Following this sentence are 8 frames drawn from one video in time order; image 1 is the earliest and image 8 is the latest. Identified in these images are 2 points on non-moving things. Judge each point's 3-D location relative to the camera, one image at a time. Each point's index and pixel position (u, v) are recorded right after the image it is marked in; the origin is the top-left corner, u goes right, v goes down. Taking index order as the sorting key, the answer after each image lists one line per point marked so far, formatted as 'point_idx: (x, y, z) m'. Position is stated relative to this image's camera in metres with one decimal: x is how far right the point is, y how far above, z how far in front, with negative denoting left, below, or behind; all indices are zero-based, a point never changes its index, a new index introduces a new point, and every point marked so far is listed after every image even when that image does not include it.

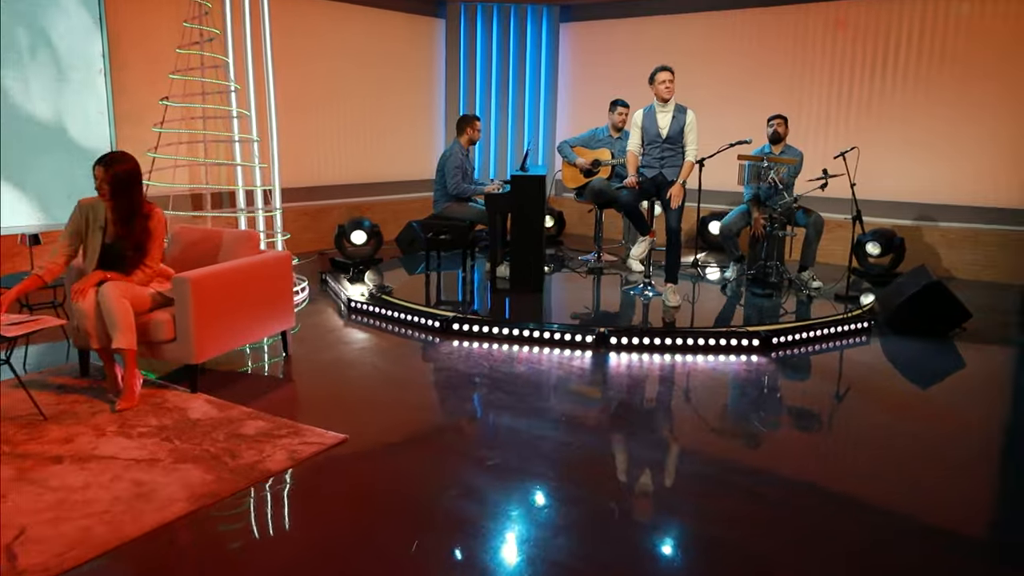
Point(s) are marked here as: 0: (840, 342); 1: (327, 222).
0: (+2.0, -0.3, +4.6) m
1: (-1.8, +0.6, +7.3) m
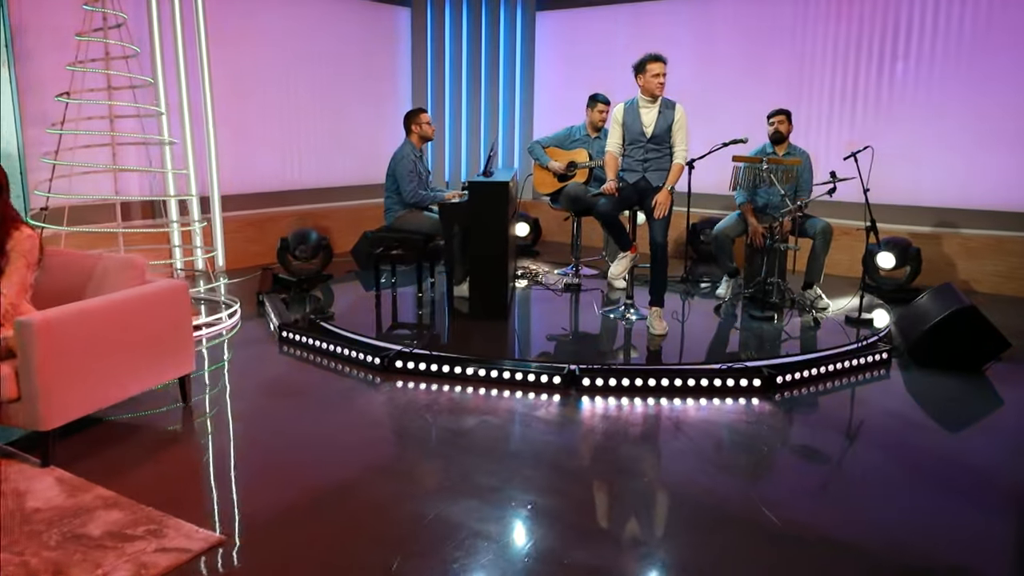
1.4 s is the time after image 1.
0: (+1.8, -0.5, +3.9) m
1: (-2.1, +0.5, +6.6) m
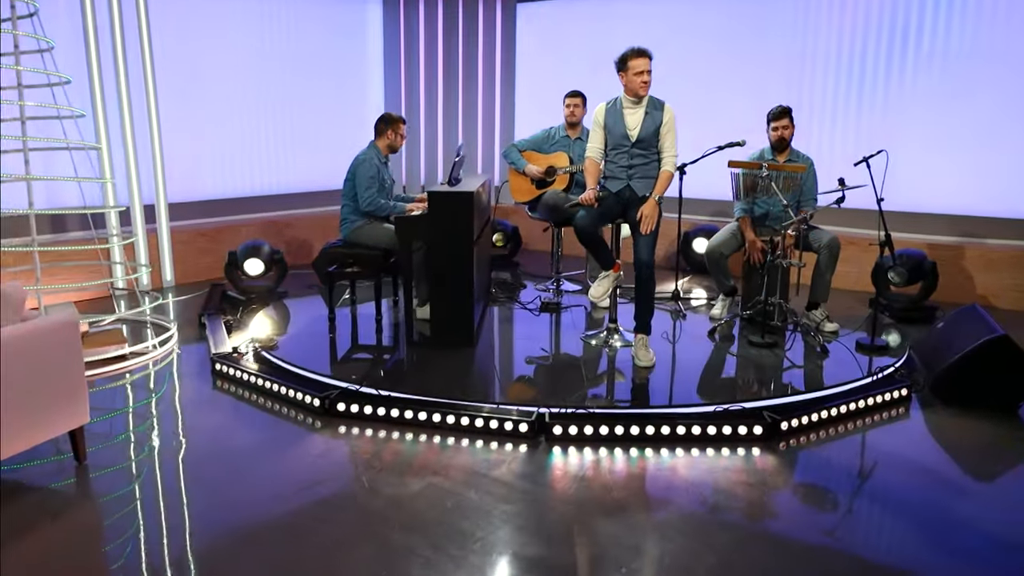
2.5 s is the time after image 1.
0: (+1.6, -0.6, +3.4) m
1: (-2.3, +0.4, +6.0) m
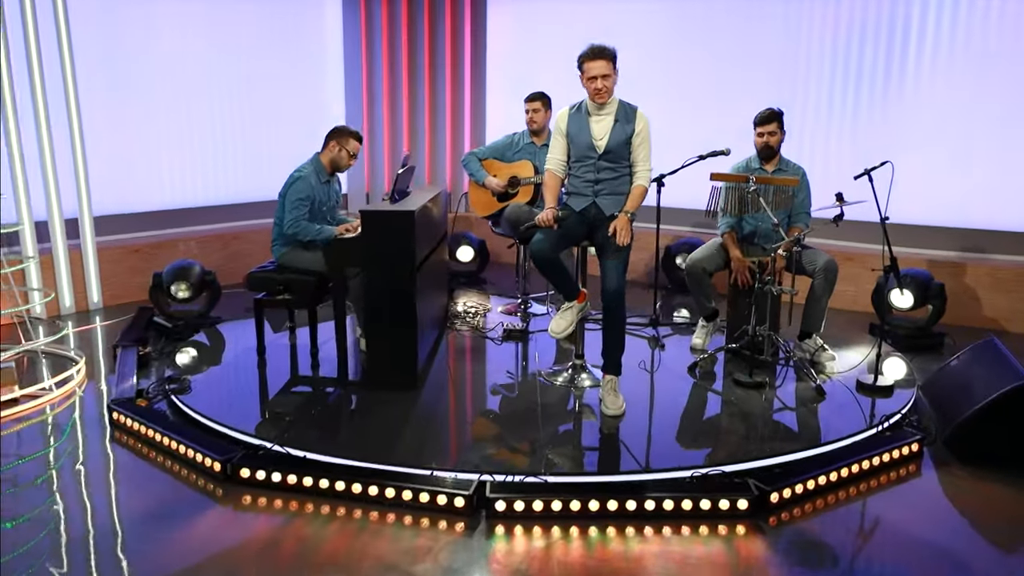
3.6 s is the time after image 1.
0: (+1.4, -0.7, +2.9) m
1: (-2.5, +0.2, +5.5) m
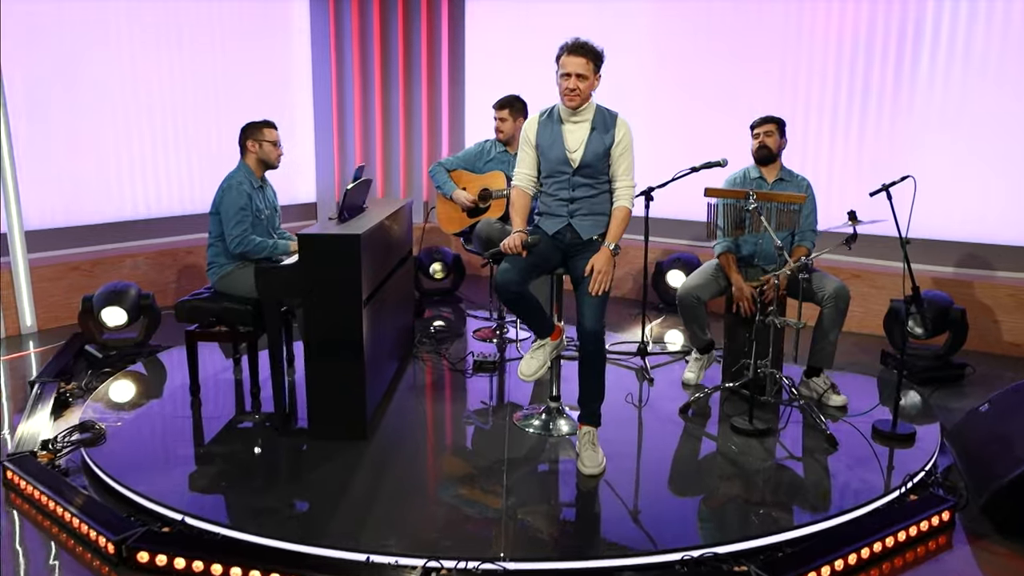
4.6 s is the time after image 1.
0: (+1.3, -0.9, +2.4) m
1: (-2.7, +0.1, +5.0) m
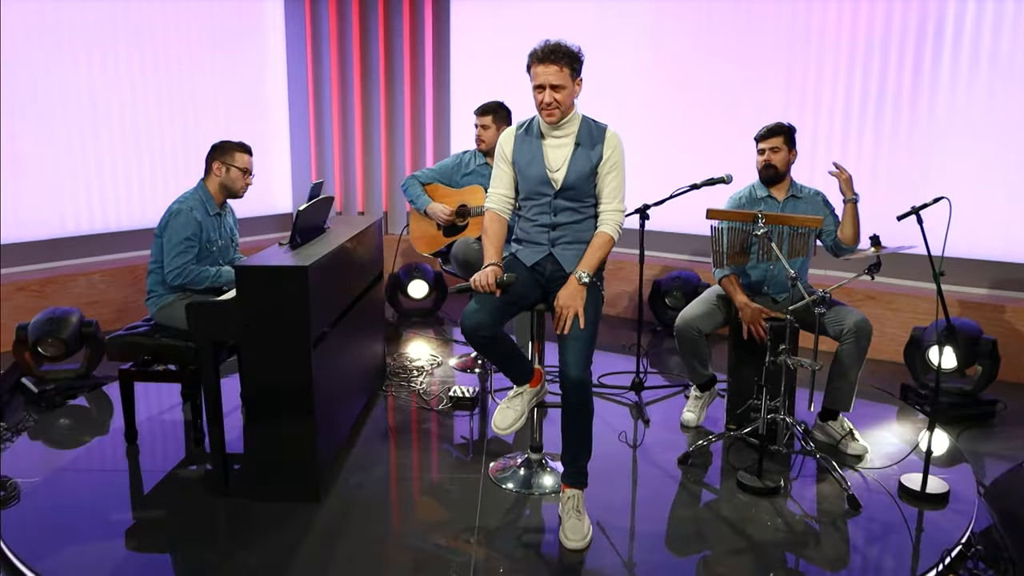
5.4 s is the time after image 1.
0: (+1.2, -1.0, +2.0) m
1: (-2.8, -0.1, +4.6) m
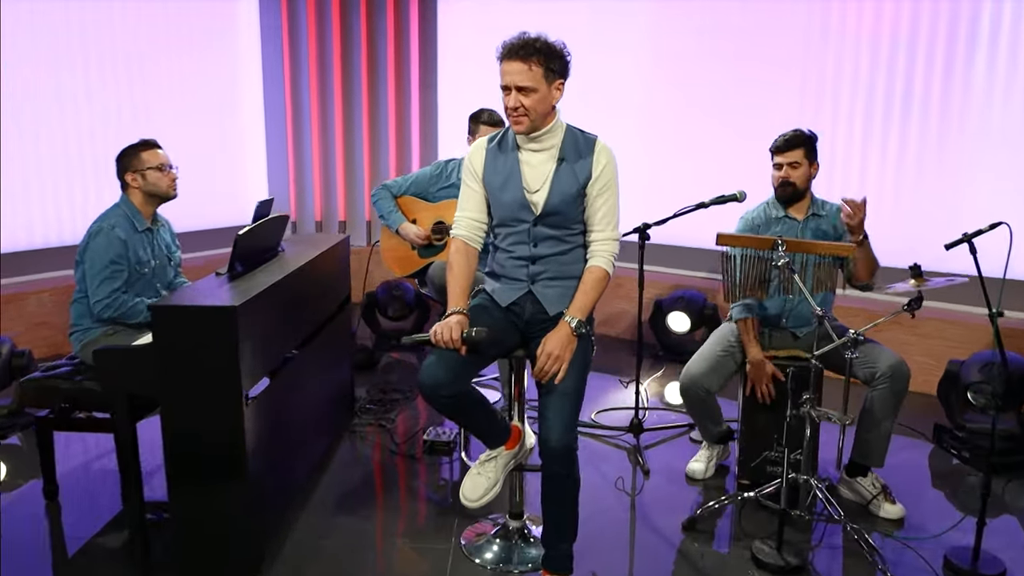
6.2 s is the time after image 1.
0: (+1.1, -1.1, +1.6) m
1: (-2.8, -0.2, +4.2) m
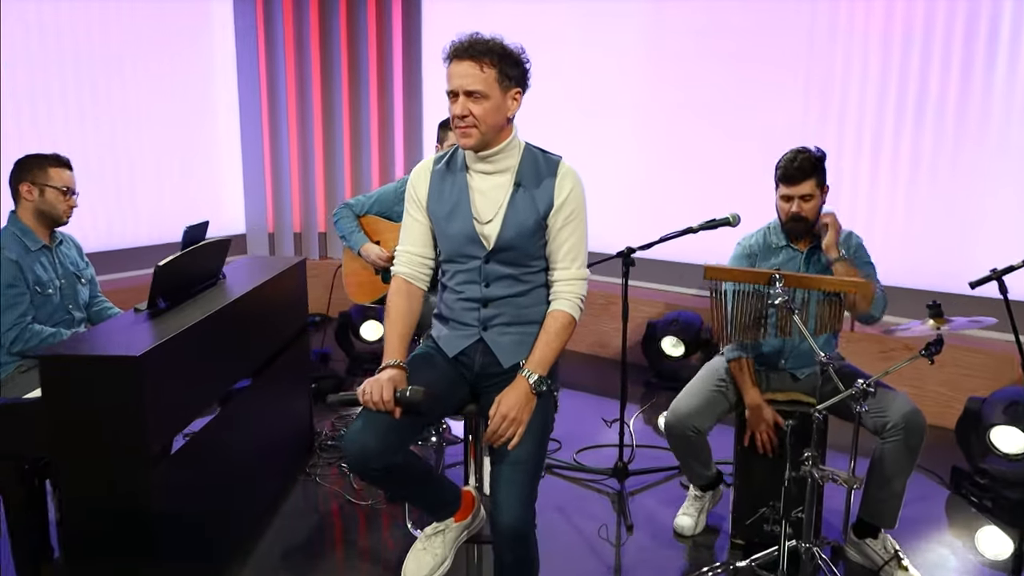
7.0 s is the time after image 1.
0: (+1.0, -1.3, +1.3) m
1: (-2.9, -0.3, +3.9) m
